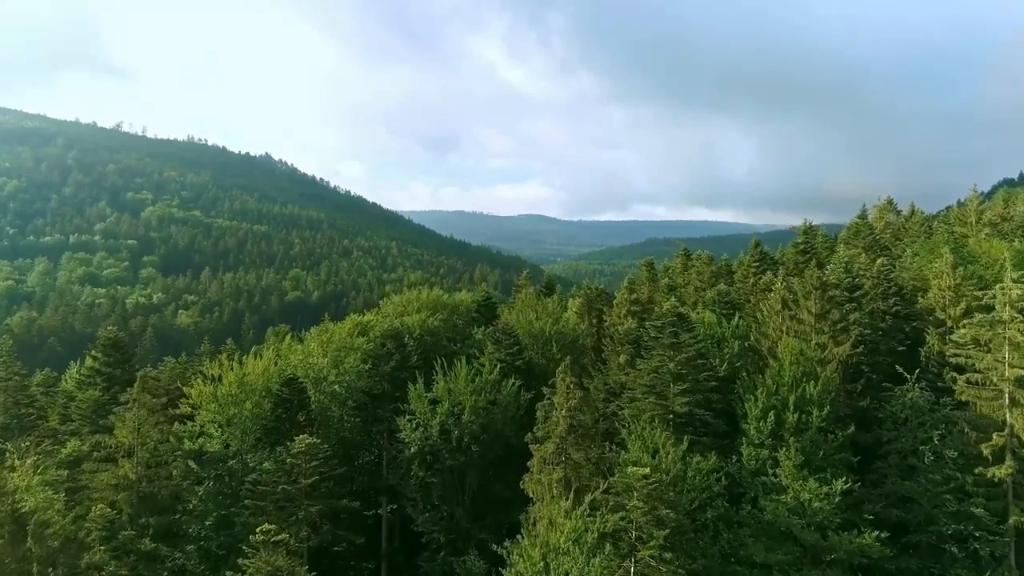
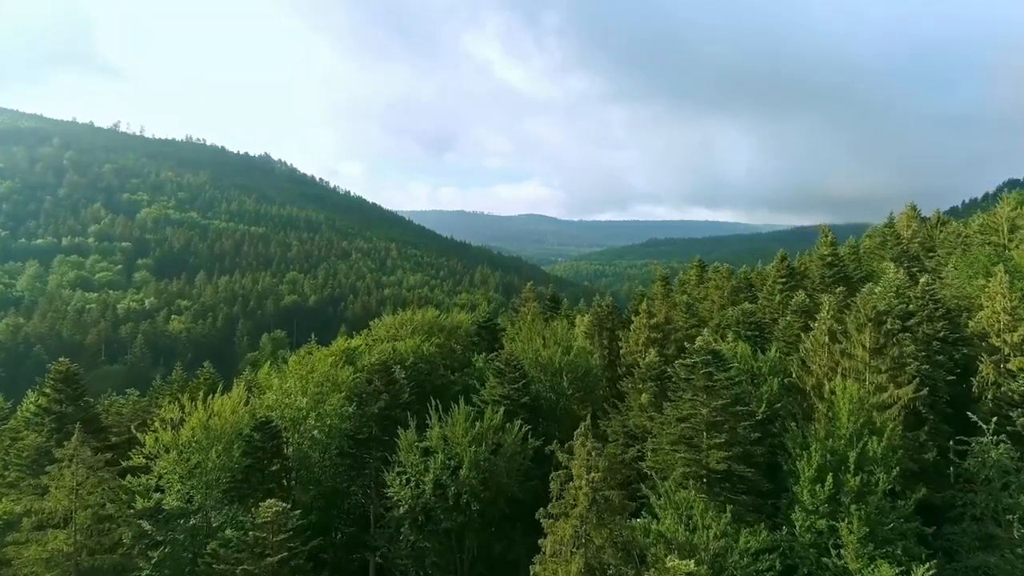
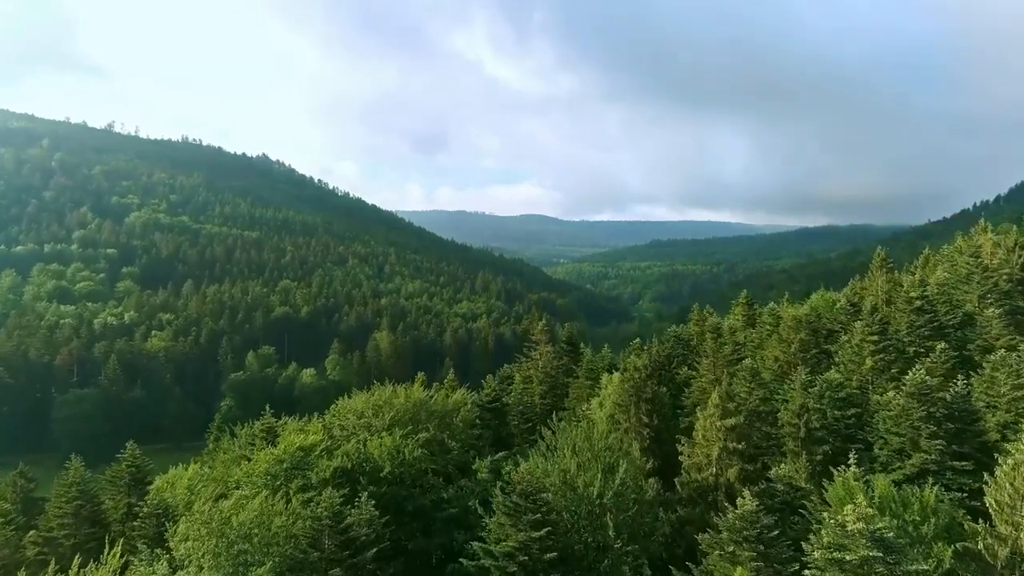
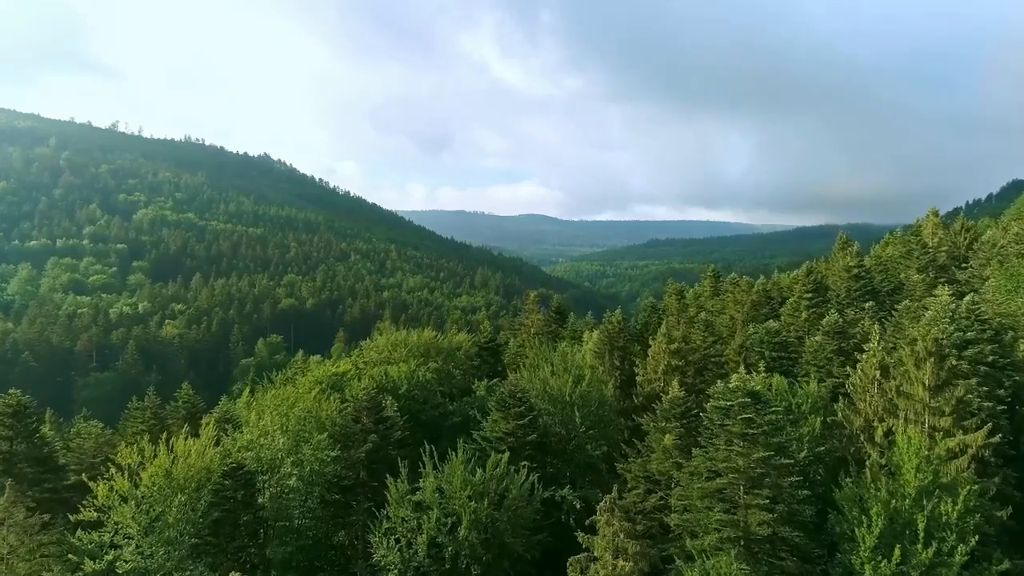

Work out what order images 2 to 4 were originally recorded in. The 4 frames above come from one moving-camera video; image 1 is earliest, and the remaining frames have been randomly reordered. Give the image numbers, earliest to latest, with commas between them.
2, 4, 3
